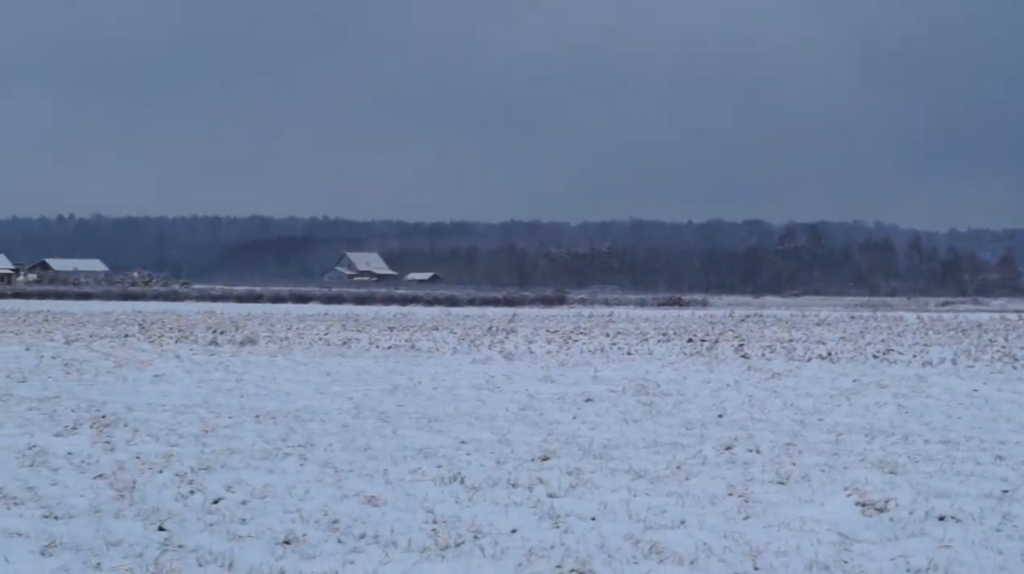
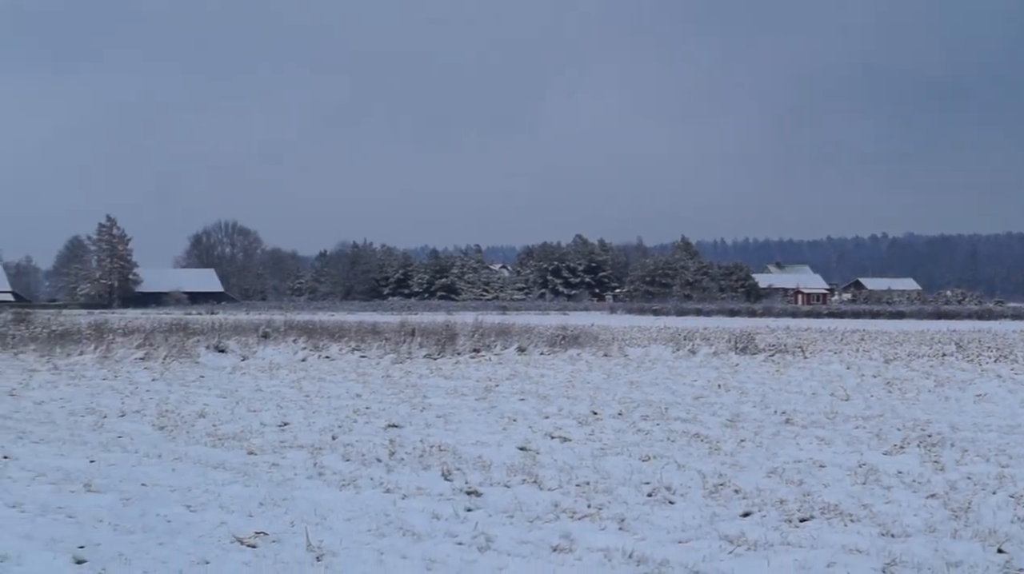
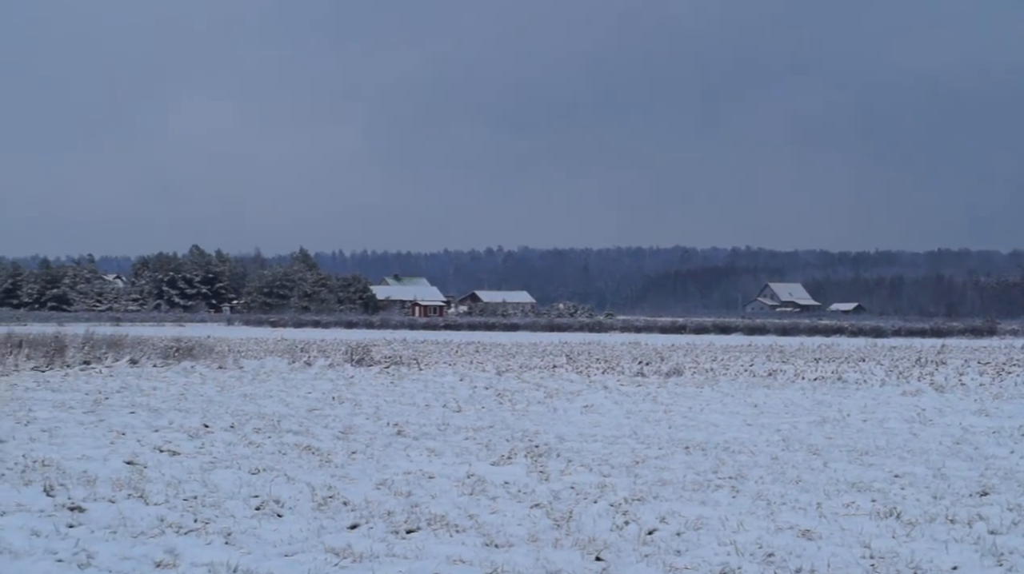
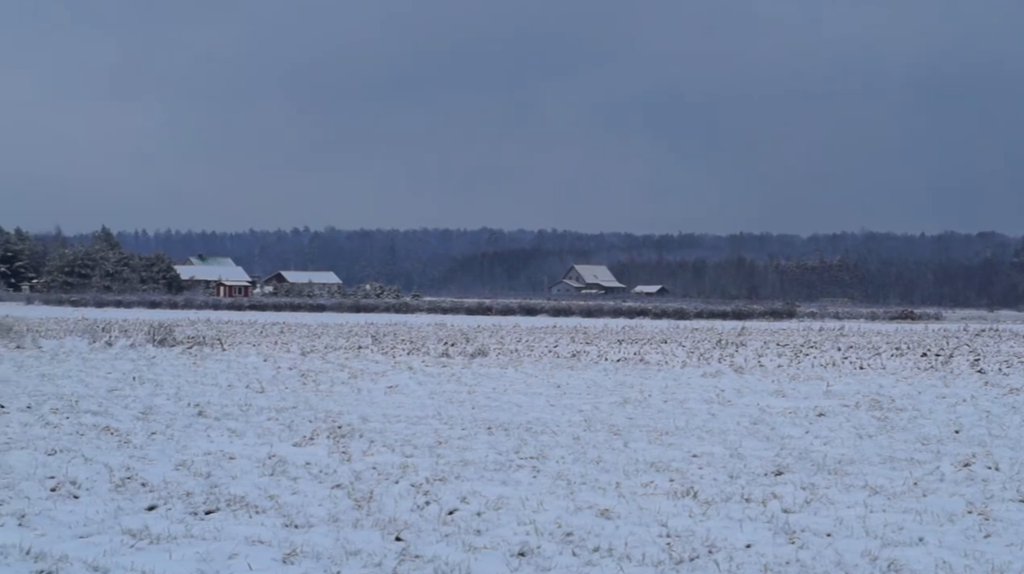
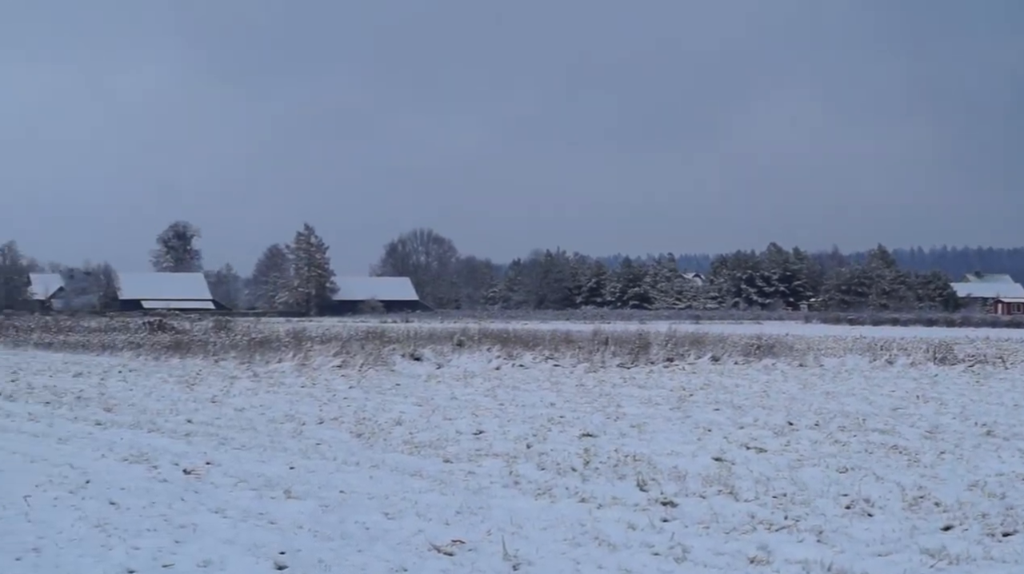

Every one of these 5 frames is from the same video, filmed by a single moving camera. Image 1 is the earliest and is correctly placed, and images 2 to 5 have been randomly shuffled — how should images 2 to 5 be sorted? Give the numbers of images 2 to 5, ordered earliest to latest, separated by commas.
4, 3, 2, 5
